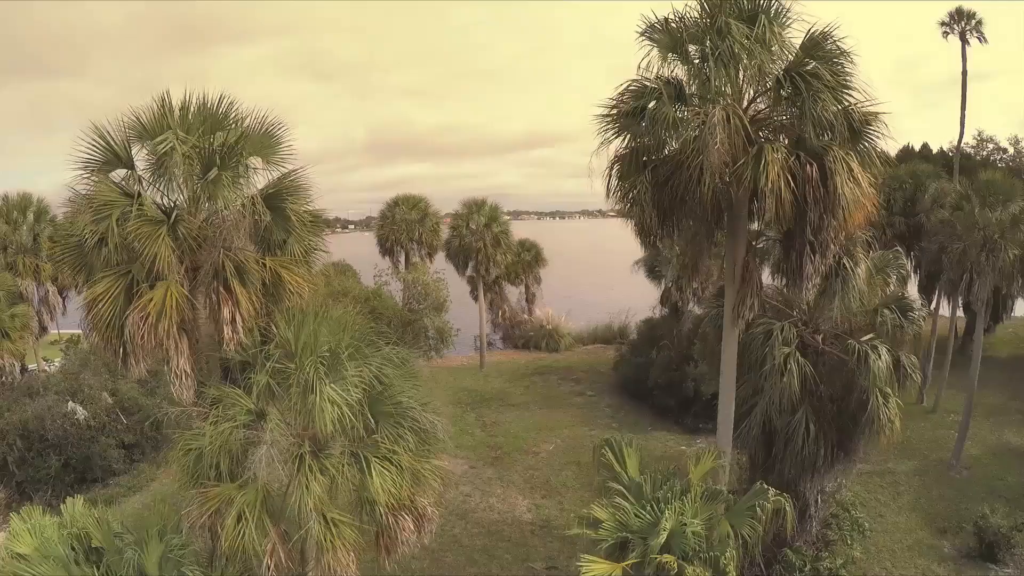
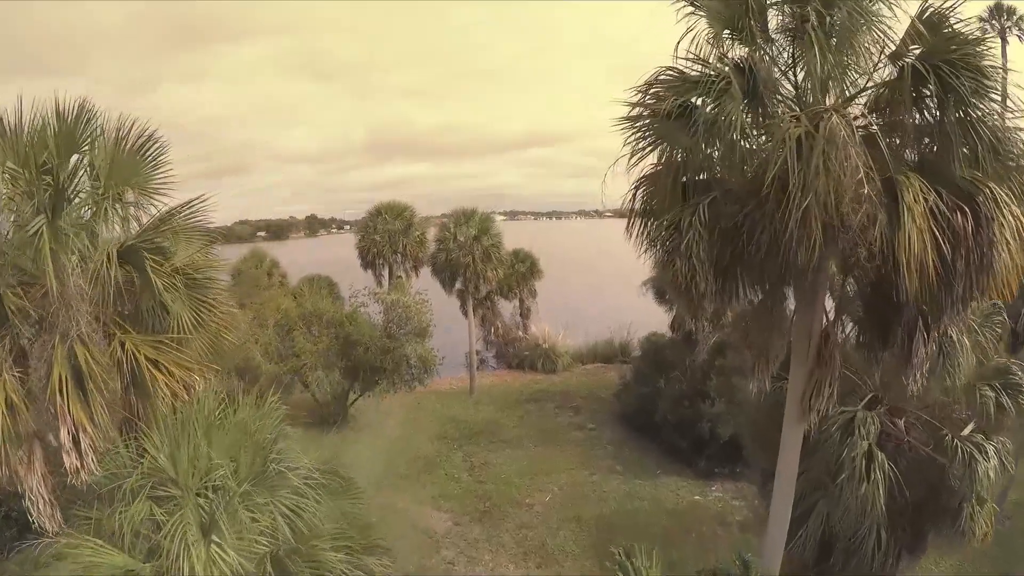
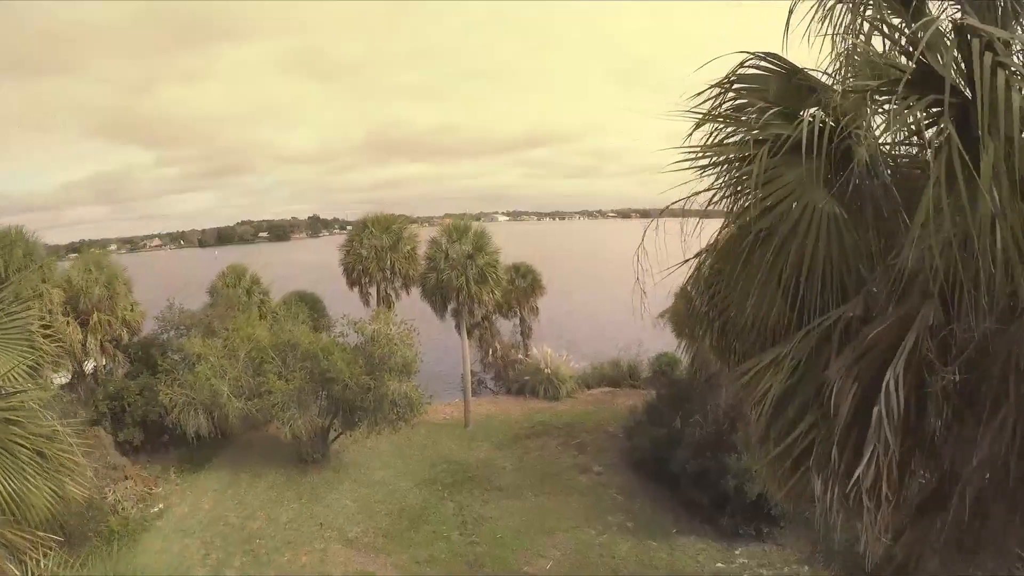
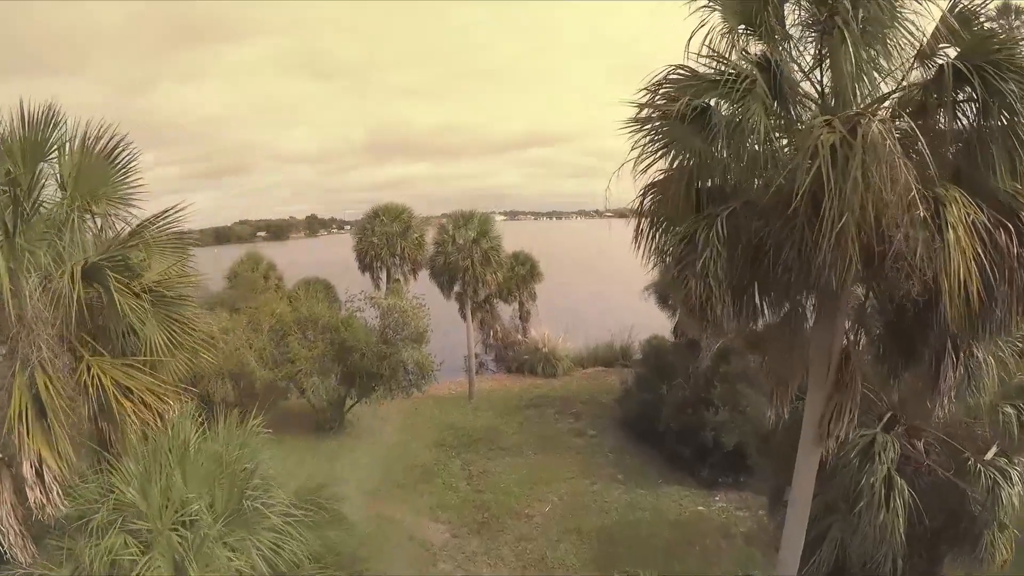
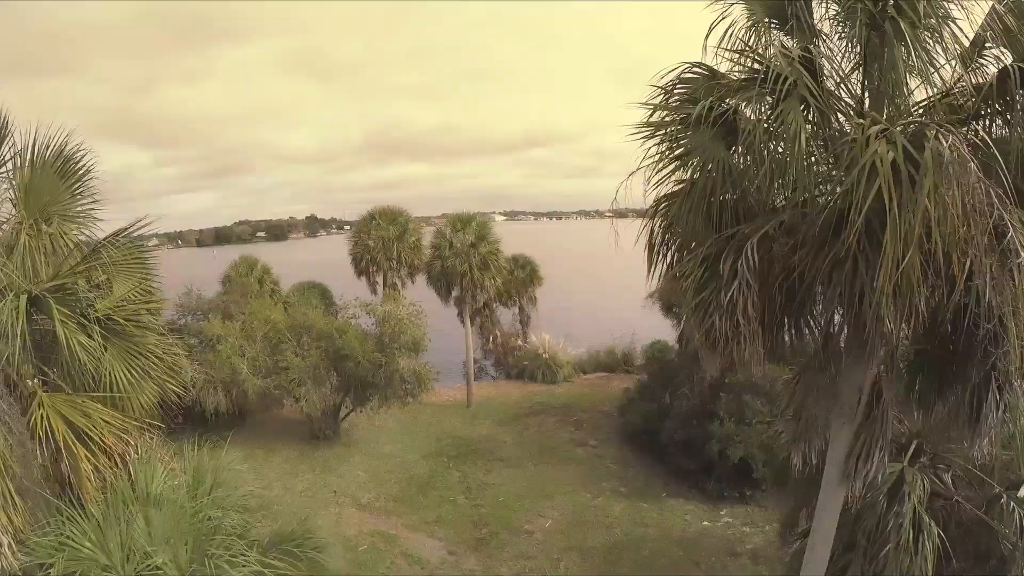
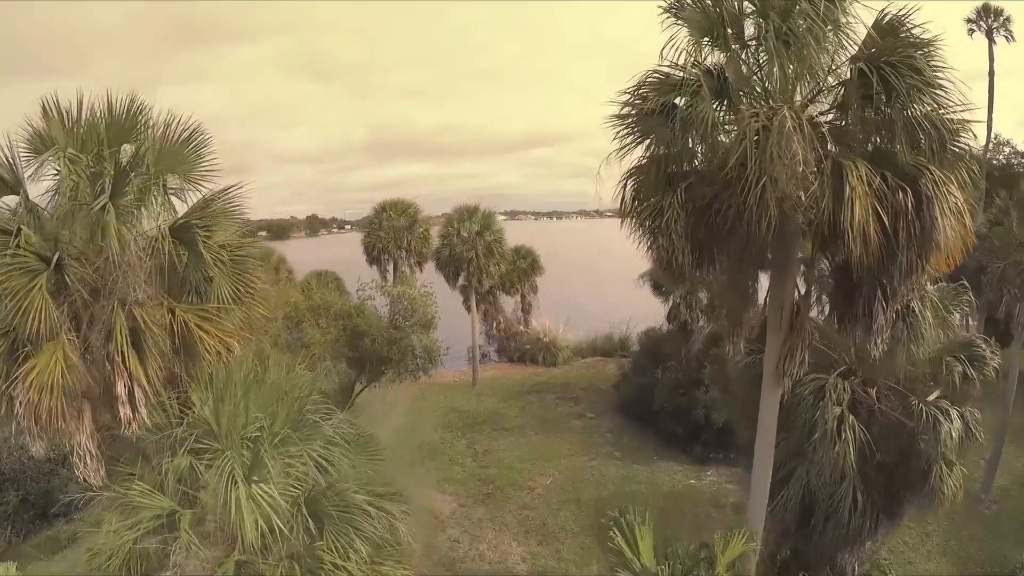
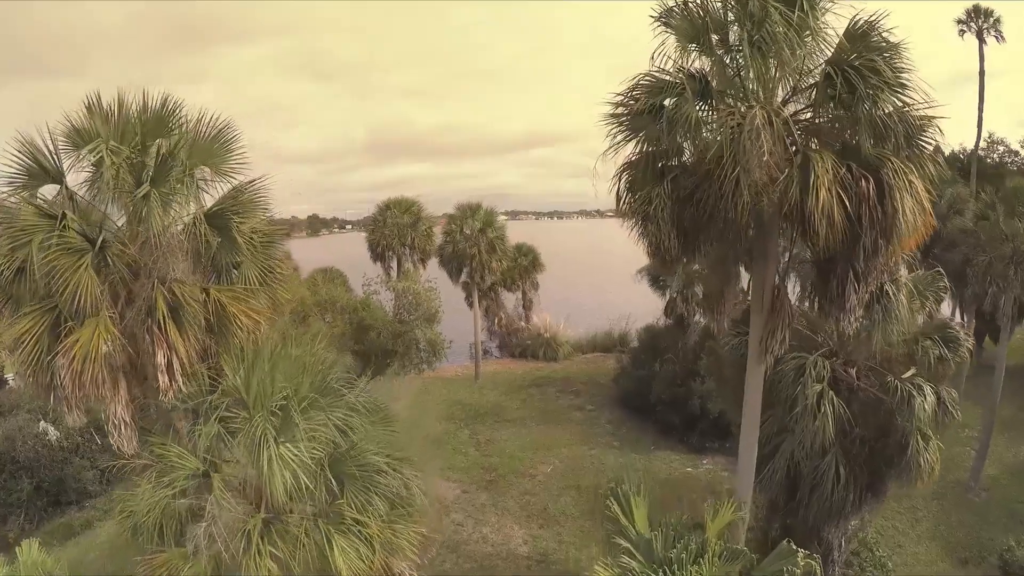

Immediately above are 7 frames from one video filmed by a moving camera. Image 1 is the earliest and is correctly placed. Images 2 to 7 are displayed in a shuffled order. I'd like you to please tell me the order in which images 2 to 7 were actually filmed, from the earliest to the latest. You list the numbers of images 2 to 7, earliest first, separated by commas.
7, 6, 2, 4, 5, 3
